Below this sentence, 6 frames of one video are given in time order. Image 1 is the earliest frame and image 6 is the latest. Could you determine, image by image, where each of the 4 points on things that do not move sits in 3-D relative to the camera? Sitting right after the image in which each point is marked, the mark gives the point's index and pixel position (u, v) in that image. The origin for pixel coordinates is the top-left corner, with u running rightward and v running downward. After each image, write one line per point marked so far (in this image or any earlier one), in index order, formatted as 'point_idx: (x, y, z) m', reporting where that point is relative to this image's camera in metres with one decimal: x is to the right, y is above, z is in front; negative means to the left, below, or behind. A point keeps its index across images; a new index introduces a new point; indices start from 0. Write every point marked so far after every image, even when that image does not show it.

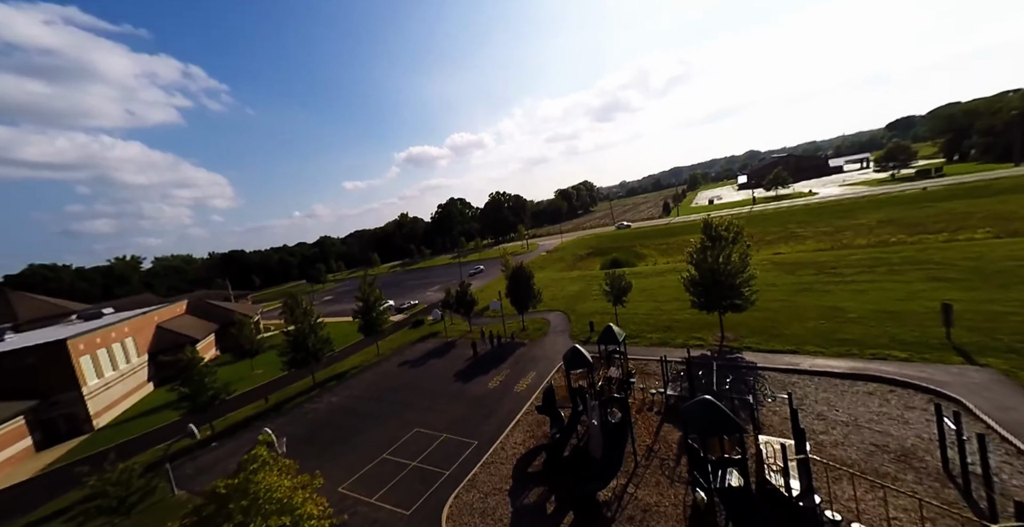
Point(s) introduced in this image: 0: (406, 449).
0: (-4.9, -8.7, +17.2) m
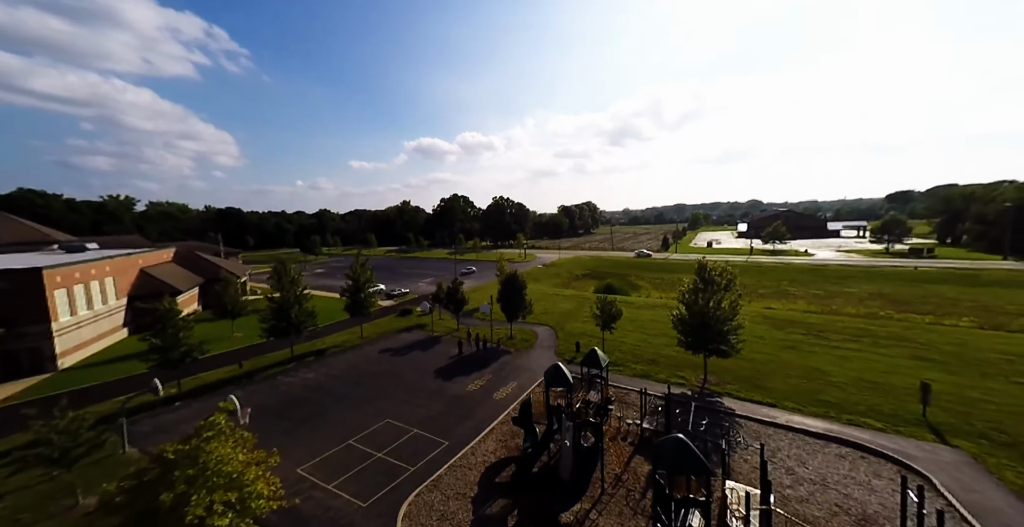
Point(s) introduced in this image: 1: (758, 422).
0: (-6.3, -8.0, +16.9) m
1: (+12.0, -7.6, +17.8) m
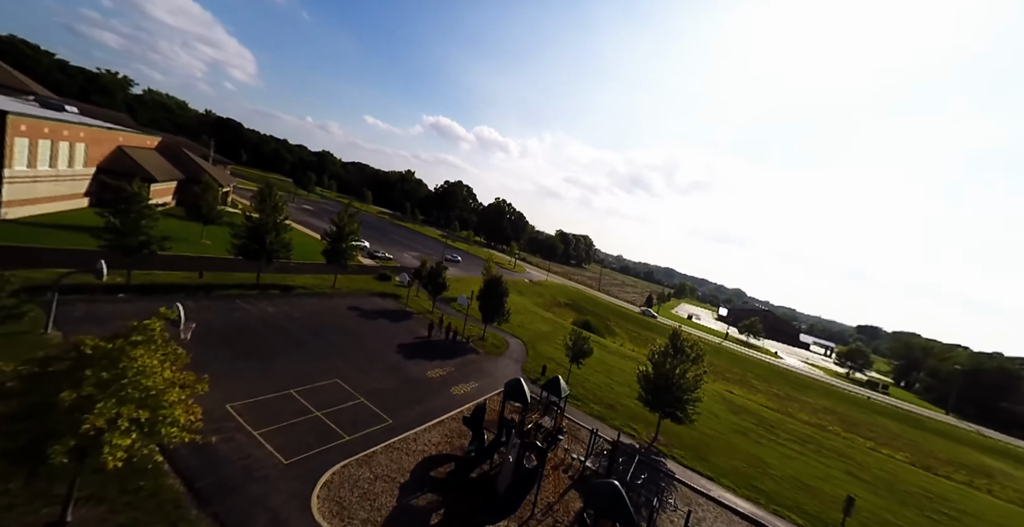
0: (-8.5, -5.7, +15.8) m
1: (+9.0, -11.0, +17.5) m
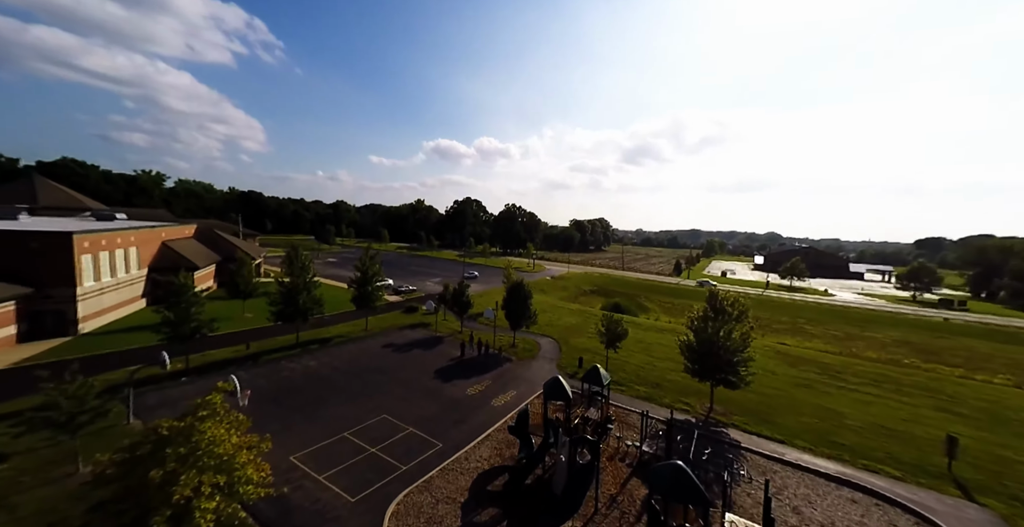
0: (-6.6, -7.7, +16.8) m
1: (+11.6, -9.1, +17.3) m
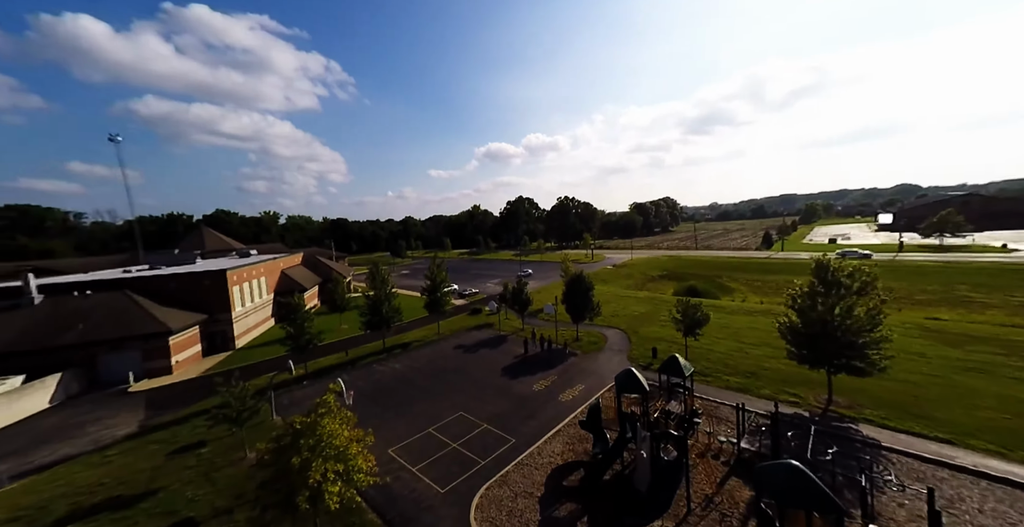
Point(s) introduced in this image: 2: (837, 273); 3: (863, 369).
0: (-3.7, -8.1, +18.6) m
1: (+14.2, -7.6, +15.2) m
2: (+15.6, -0.6, +19.6) m
3: (+16.1, -5.2, +19.0) m
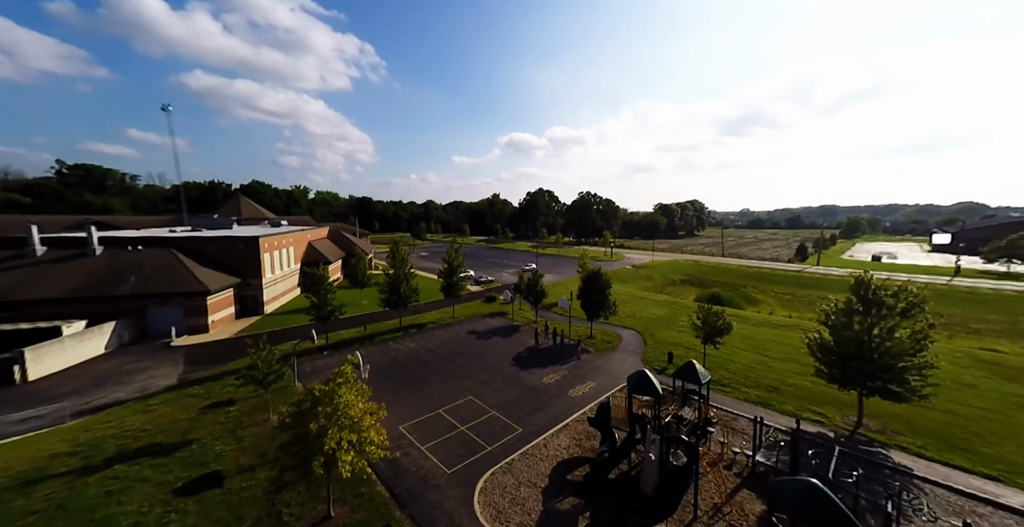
0: (-3.6, -7.4, +19.0) m
1: (+14.0, -8.3, +14.3) m
2: (+16.2, -1.3, +18.5) m
3: (+16.3, -6.0, +18.0) m
